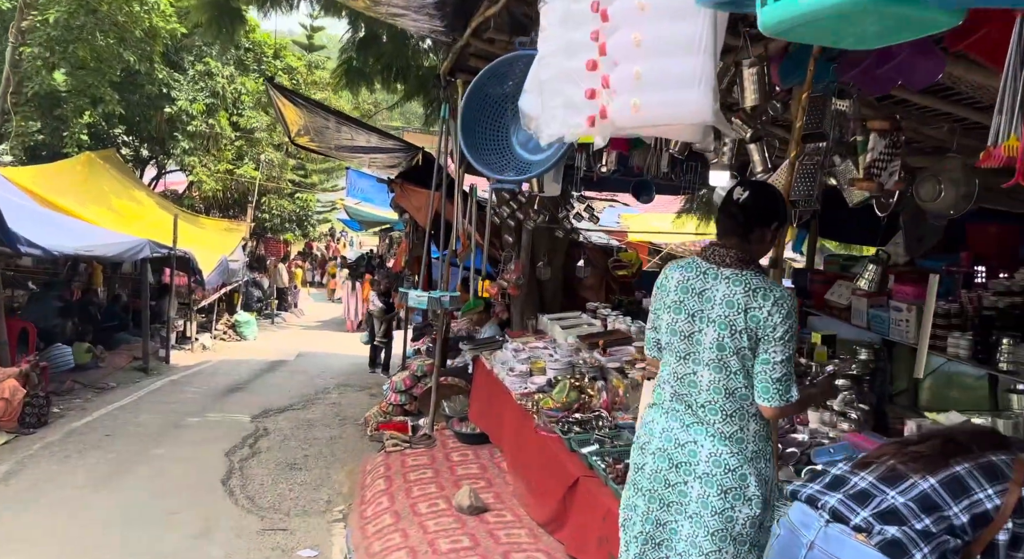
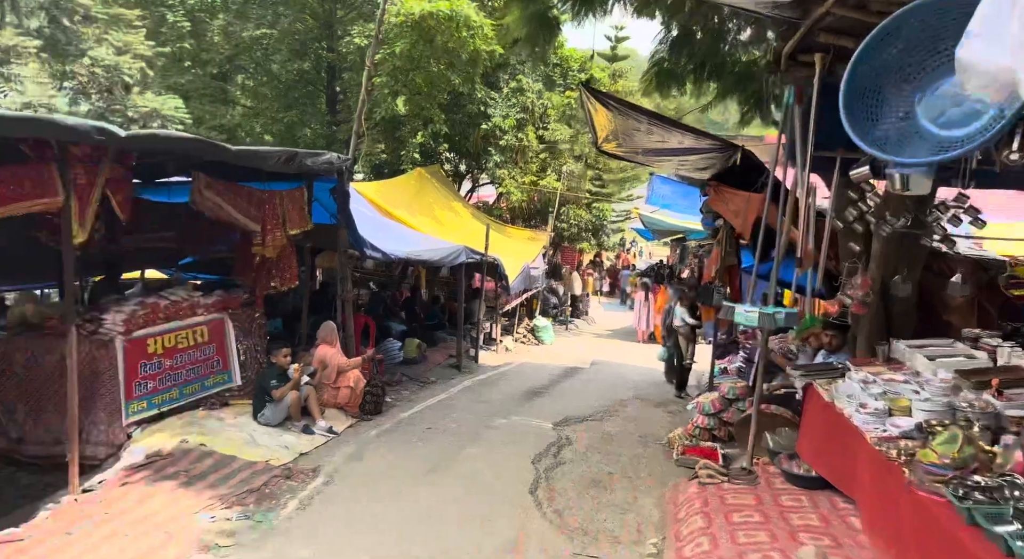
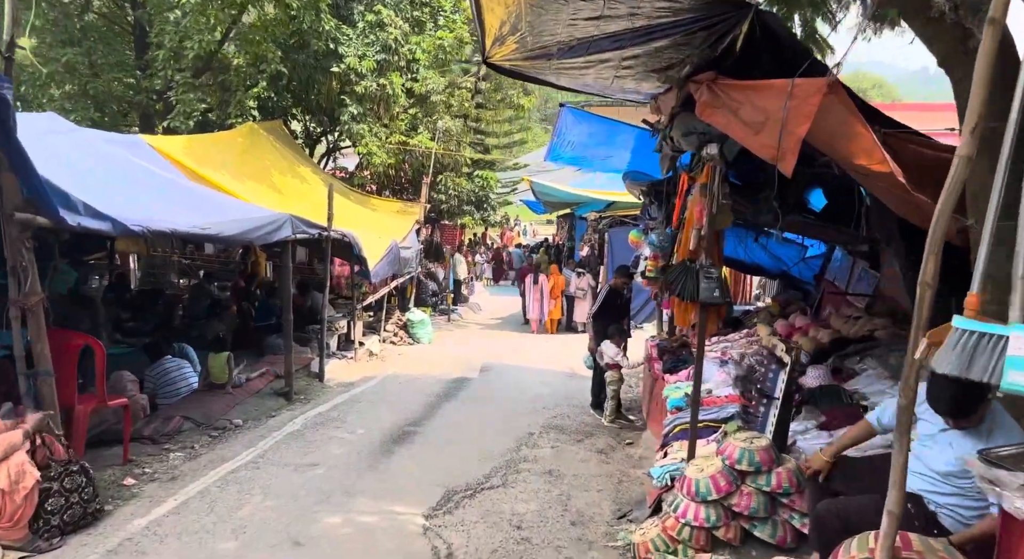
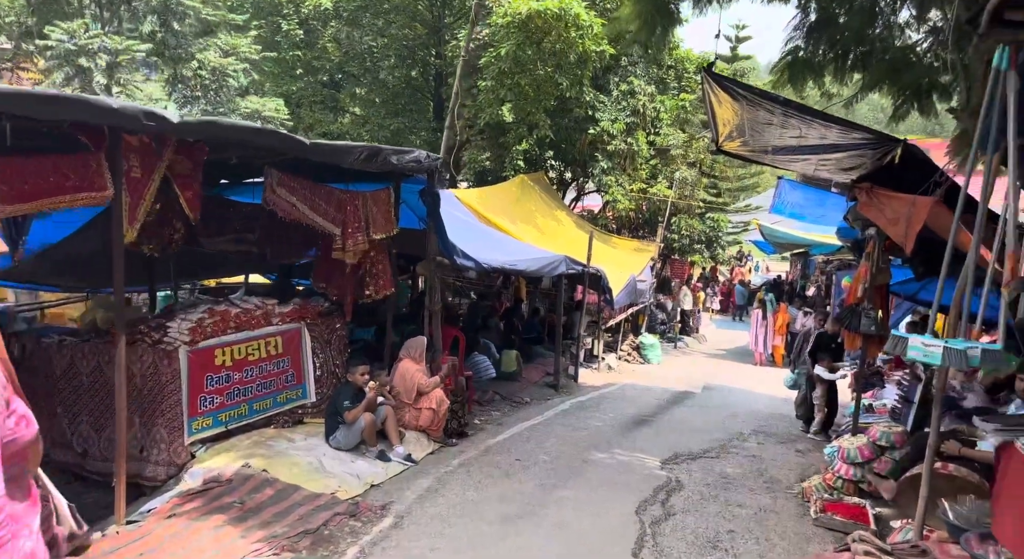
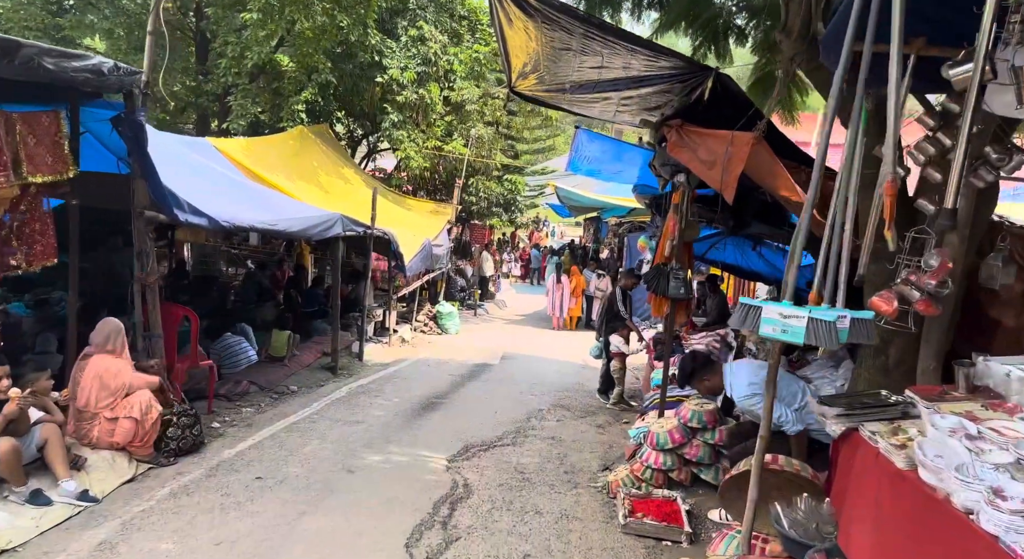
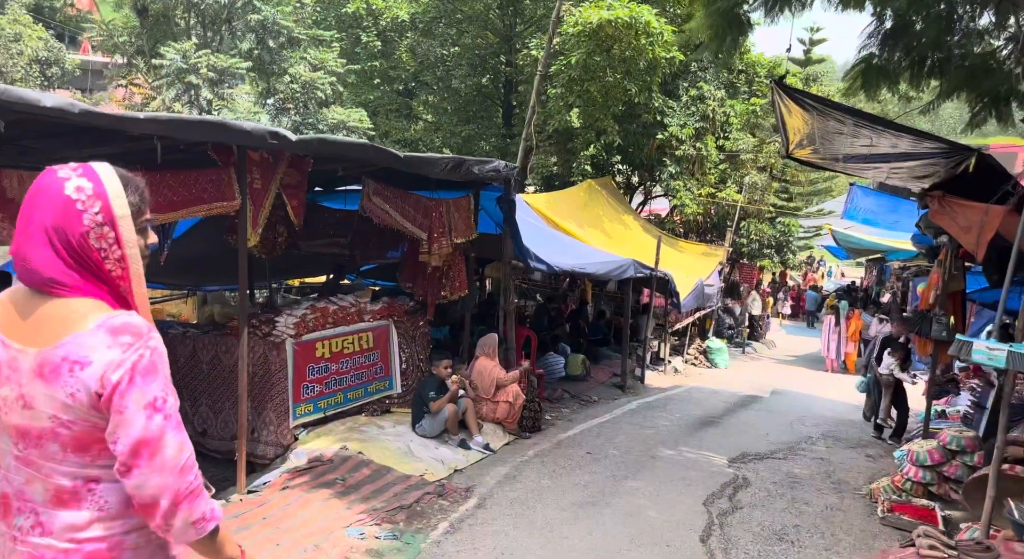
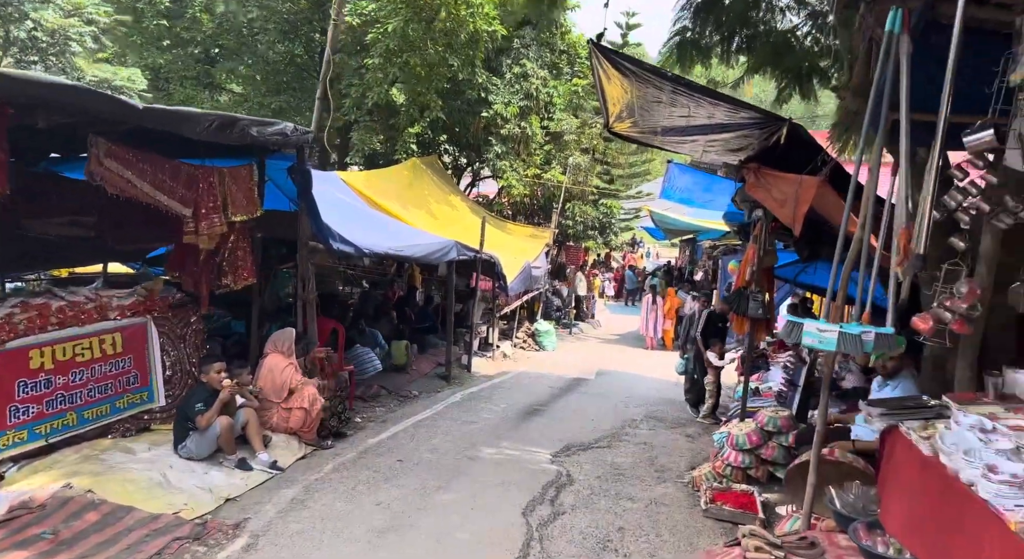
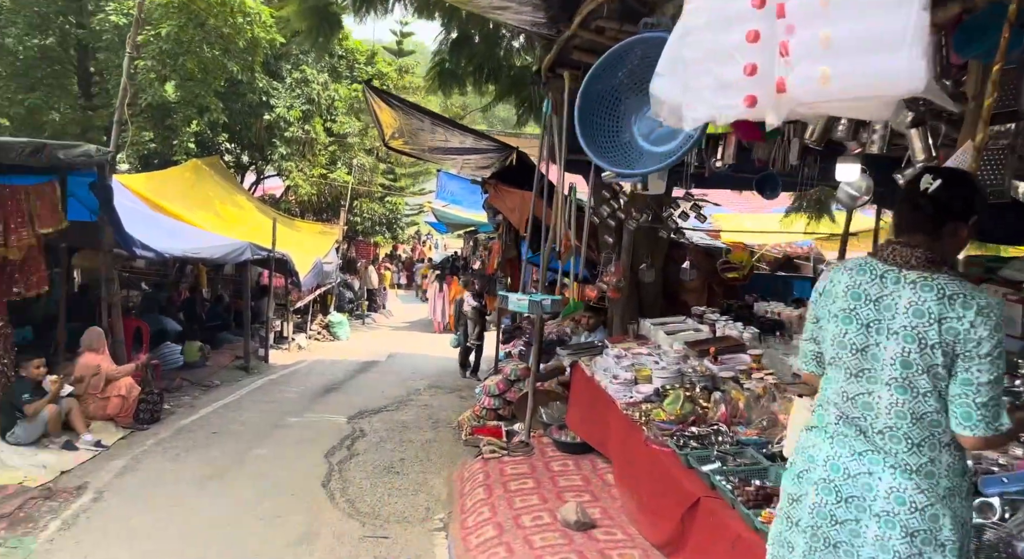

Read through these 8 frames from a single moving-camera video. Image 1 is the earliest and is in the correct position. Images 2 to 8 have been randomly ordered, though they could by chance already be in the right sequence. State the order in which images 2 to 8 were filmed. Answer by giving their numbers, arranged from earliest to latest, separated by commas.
8, 2, 6, 4, 7, 5, 3
